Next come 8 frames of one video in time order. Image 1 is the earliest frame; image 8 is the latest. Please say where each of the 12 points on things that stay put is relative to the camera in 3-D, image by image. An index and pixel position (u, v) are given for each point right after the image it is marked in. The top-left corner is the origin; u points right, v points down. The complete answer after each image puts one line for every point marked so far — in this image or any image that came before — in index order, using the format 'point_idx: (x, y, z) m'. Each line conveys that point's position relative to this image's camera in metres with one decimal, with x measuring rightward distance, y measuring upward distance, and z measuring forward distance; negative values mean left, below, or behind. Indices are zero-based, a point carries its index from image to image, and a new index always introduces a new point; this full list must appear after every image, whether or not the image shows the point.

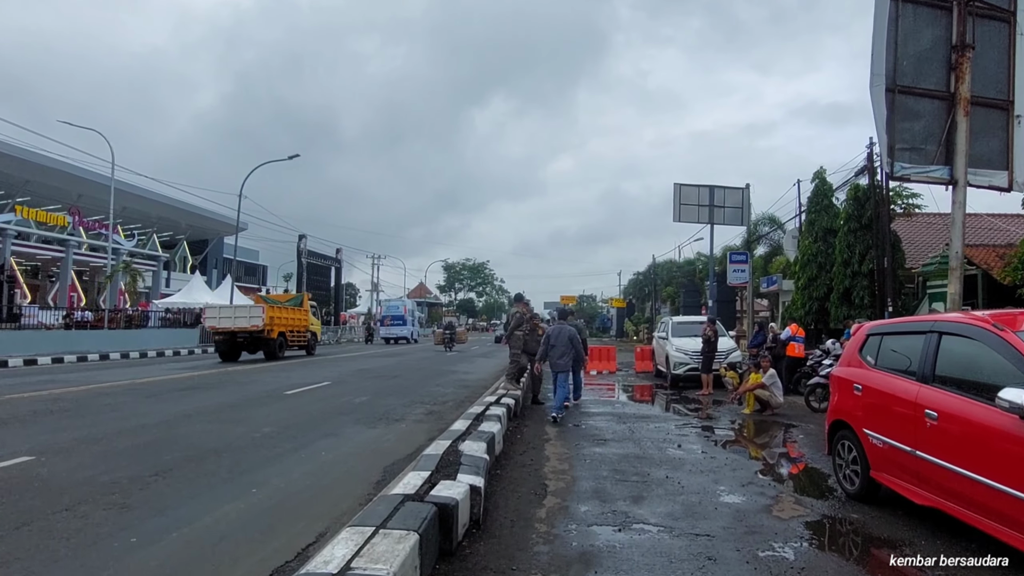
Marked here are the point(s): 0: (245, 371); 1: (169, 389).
0: (-6.9, -2.2, +16.7) m
1: (-6.2, -1.8, +11.6) m
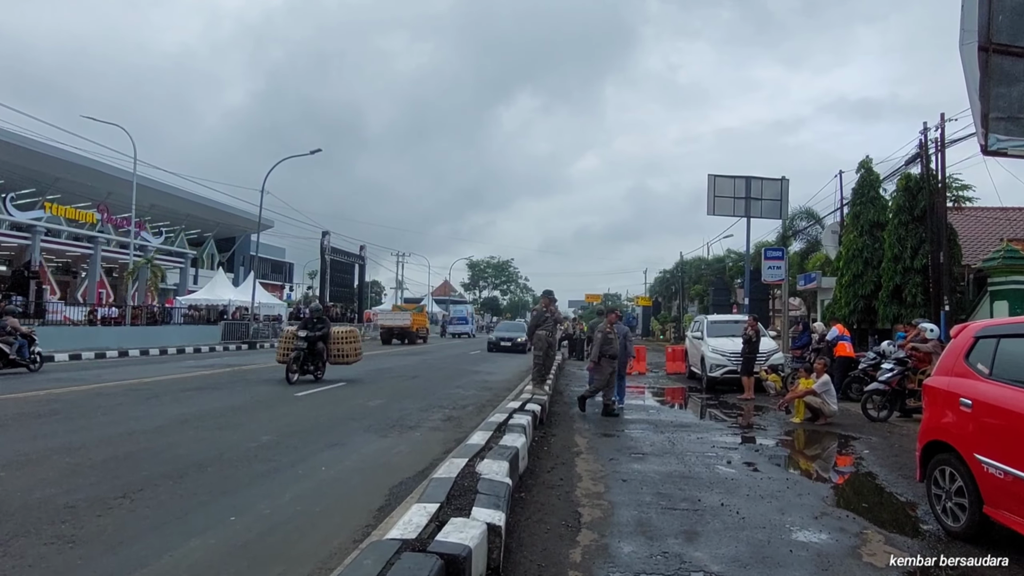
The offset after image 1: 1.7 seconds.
0: (-6.3, -2.1, +16.1) m
1: (-5.8, -1.7, +11.0) m
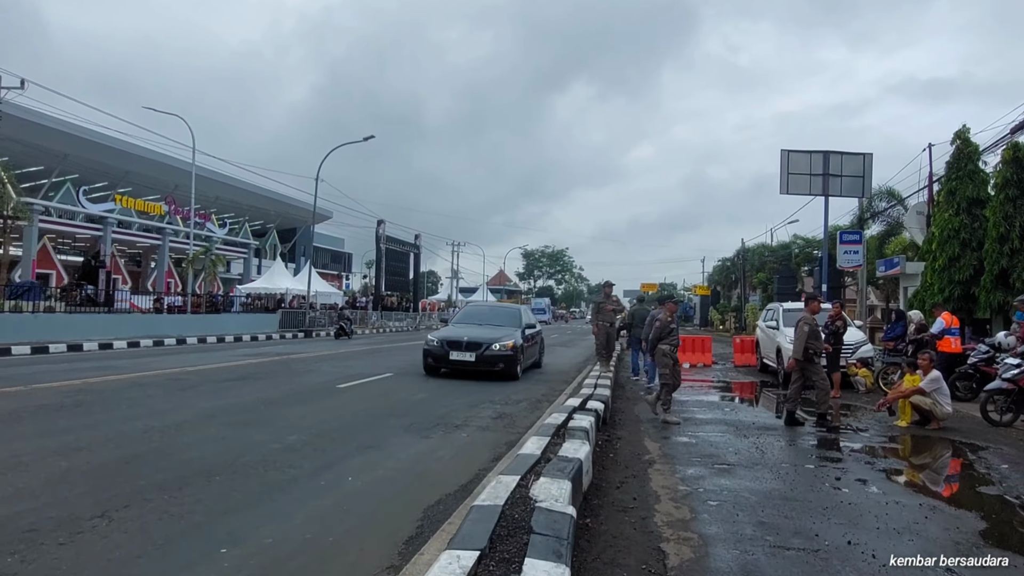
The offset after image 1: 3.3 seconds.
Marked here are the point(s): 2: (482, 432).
0: (-4.9, -1.7, +15.6) m
1: (-4.9, -1.5, +10.4) m
2: (-0.3, -1.6, +7.2) m
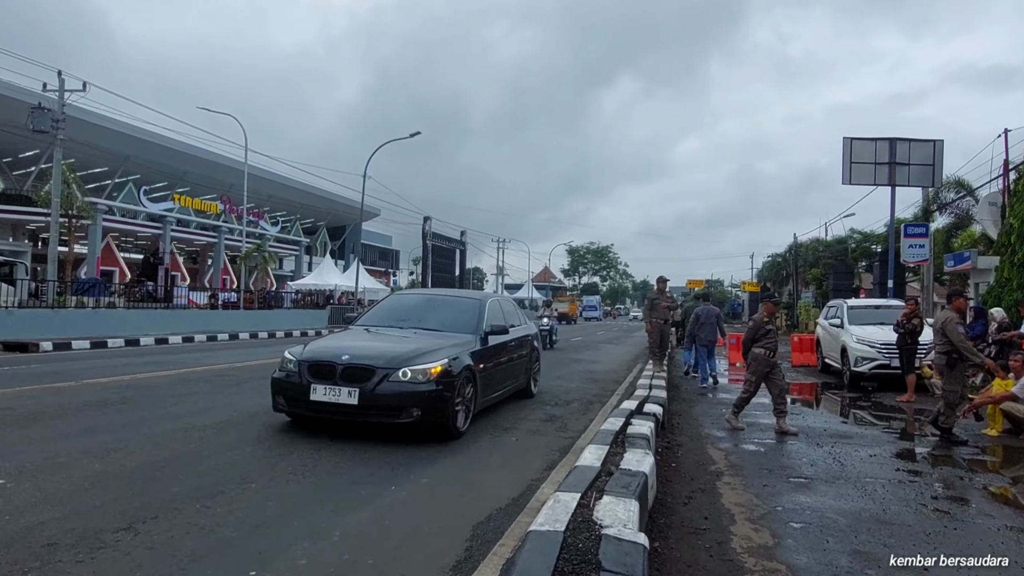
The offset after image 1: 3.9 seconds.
0: (-3.8, -1.6, +15.5) m
1: (-4.1, -1.4, +10.4) m
2: (+0.2, -1.6, +6.8) m
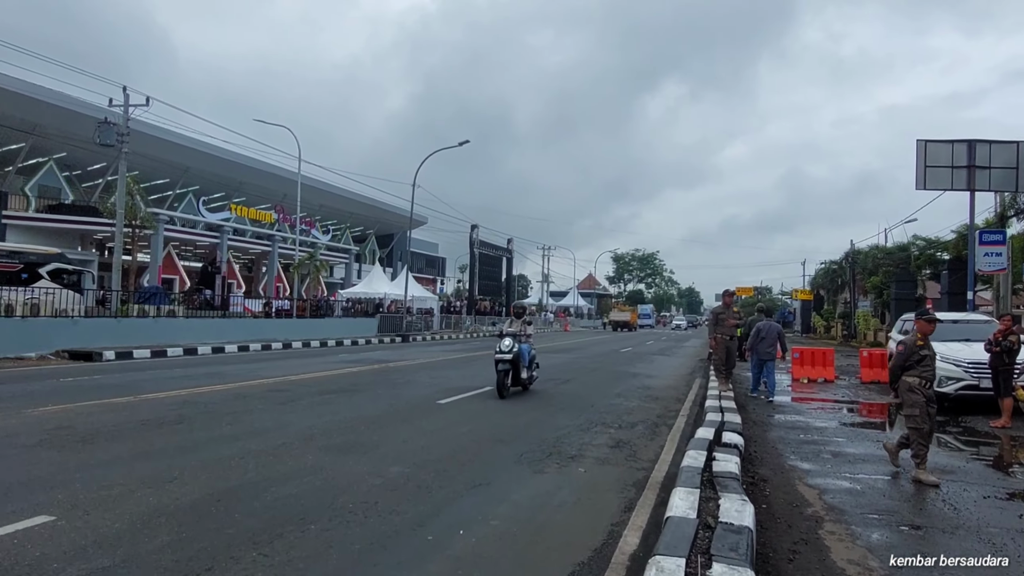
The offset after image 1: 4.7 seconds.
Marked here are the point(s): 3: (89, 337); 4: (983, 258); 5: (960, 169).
0: (-2.5, -1.9, +15.3) m
1: (-3.1, -1.6, +10.2) m
2: (+0.9, -1.7, +6.4) m
3: (-11.9, -1.4, +18.0) m
4: (+14.6, +0.9, +19.4) m
5: (+13.8, +3.6, +19.8) m
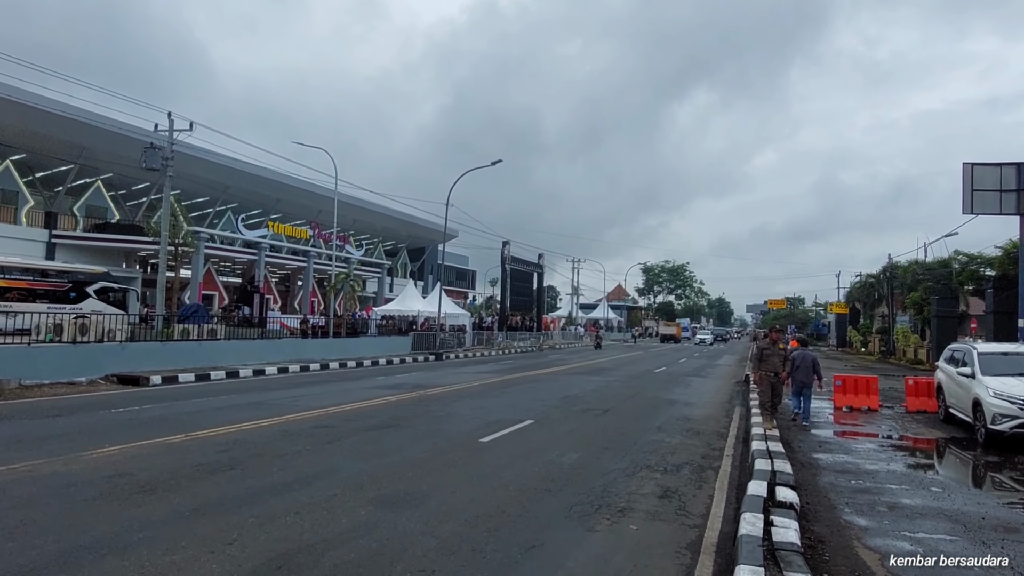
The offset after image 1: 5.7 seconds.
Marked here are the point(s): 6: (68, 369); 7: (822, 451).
0: (-1.6, -2.6, +15.3) m
1: (-2.5, -2.2, +10.3) m
2: (+1.4, -2.3, +6.3) m
3: (-10.8, -2.0, +18.5) m
4: (+15.7, +0.1, +18.8) m
5: (+14.9, +2.8, +19.2) m
6: (-11.3, -2.1, +16.4) m
7: (+5.5, -2.9, +11.5) m
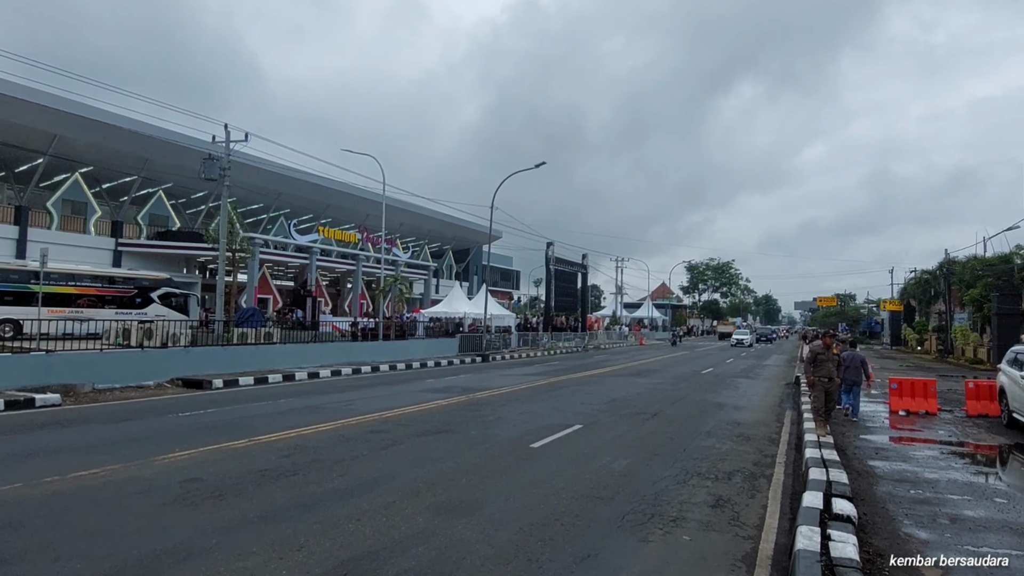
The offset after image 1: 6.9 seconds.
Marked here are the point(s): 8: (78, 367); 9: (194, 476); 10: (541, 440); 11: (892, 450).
0: (-0.5, -2.7, +15.6) m
1: (-1.7, -2.4, +10.6) m
2: (+1.9, -2.4, +6.3) m
3: (-9.5, -2.2, +19.3) m
4: (+17.0, +0.1, +17.8) m
5: (+16.2, +2.8, +18.3) m
6: (-10.1, -2.3, +17.2) m
7: (+6.4, -3.0, +11.2) m
8: (-10.6, -1.9, +15.8) m
9: (-3.7, -2.2, +7.6) m
10: (+0.5, -2.5, +10.5) m
11: (+7.2, -3.1, +12.2) m
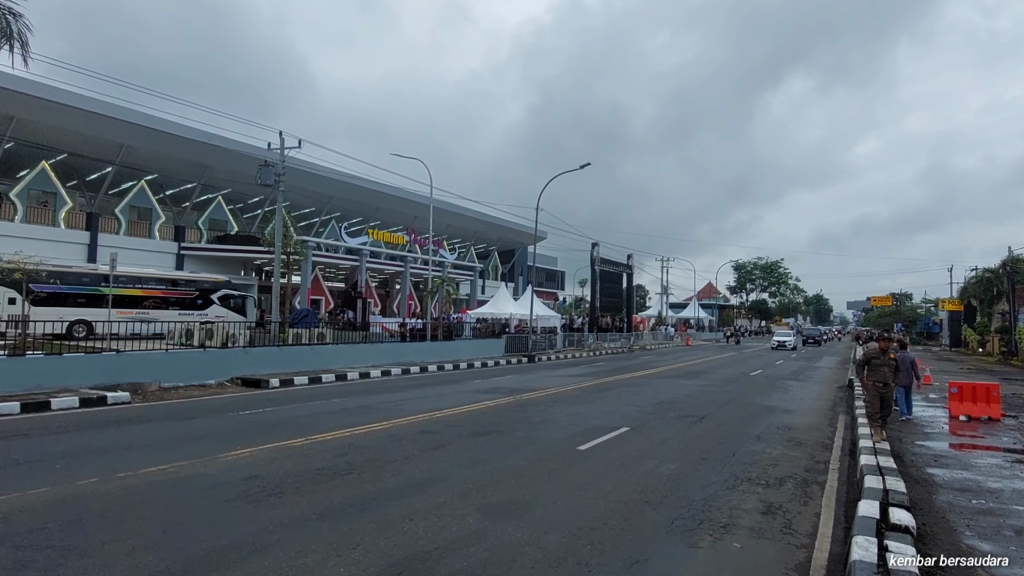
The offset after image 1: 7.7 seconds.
0: (+0.7, -2.8, +15.7) m
1: (-0.8, -2.4, +10.8) m
2: (+2.4, -2.5, +6.4) m
3: (-8.0, -2.3, +20.1) m
4: (+18.2, 0.0, +16.8) m
5: (+17.5, +2.8, +17.3) m
6: (-8.8, -2.4, +18.0) m
7: (+7.2, -3.0, +10.9) m
8: (-9.4, -2.0, +16.6) m
9: (-3.1, -2.3, +8.0) m
10: (+1.3, -2.5, +10.6) m
11: (+8.1, -3.1, +11.8) m
